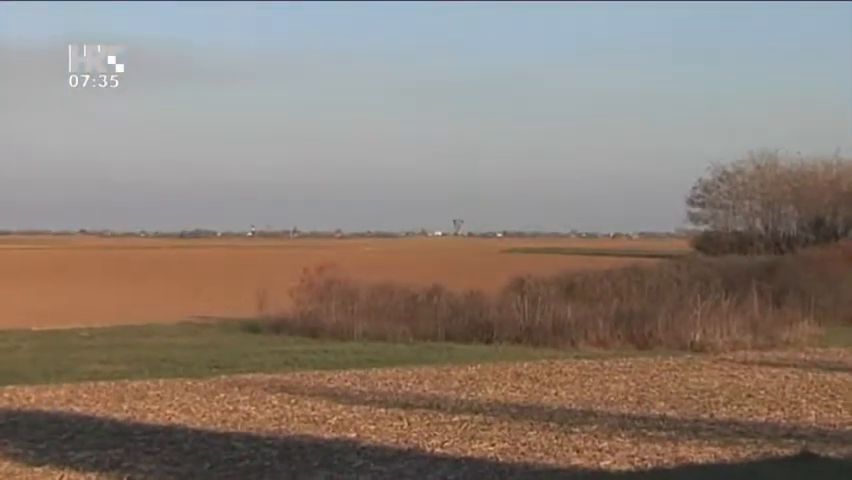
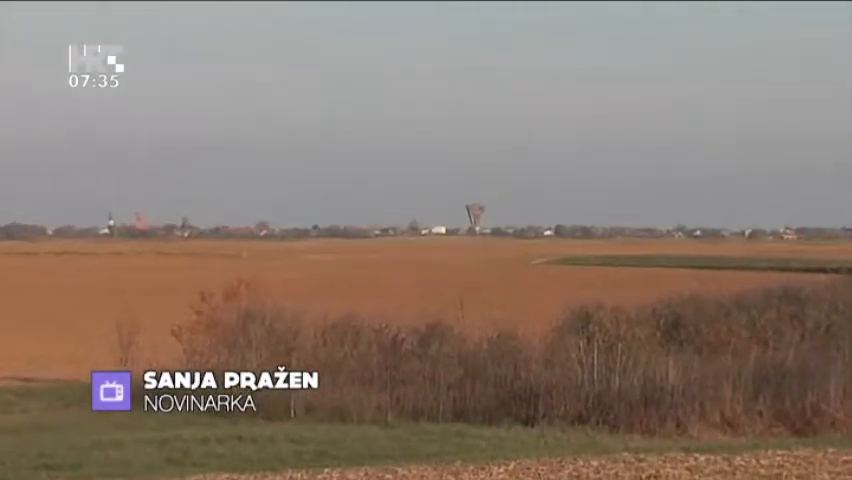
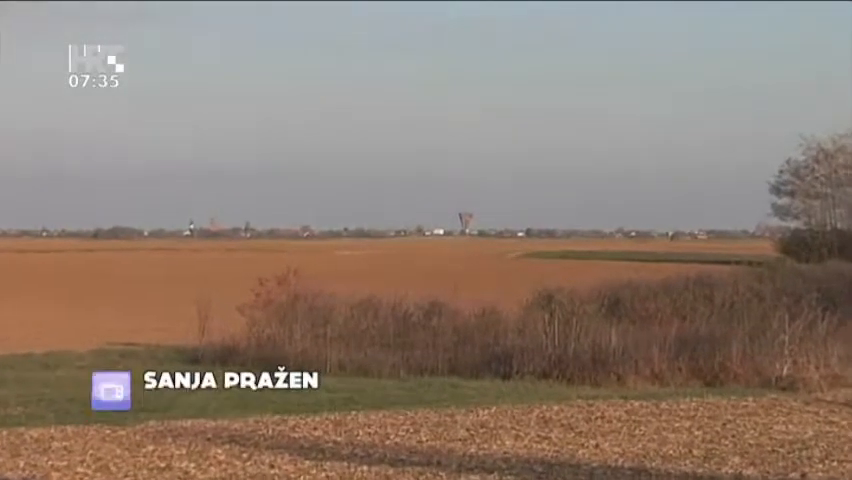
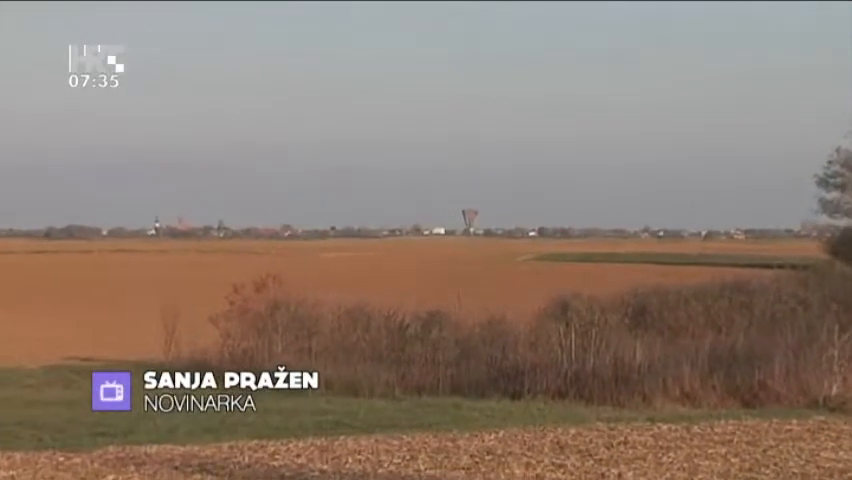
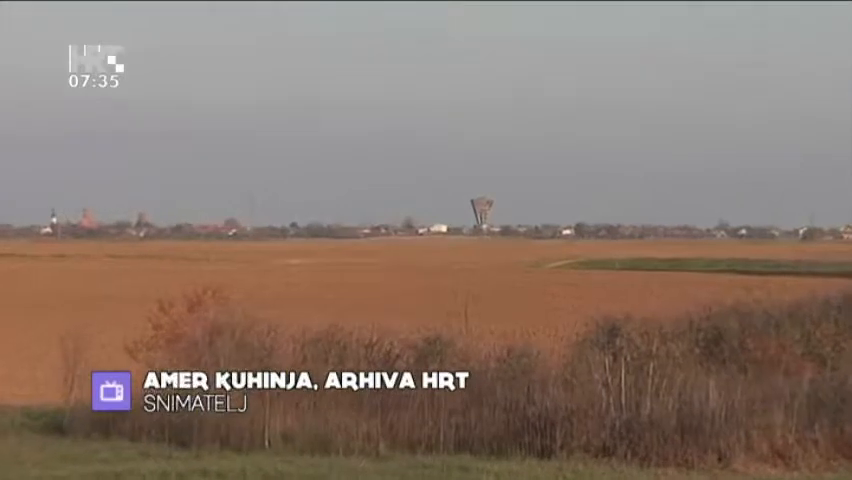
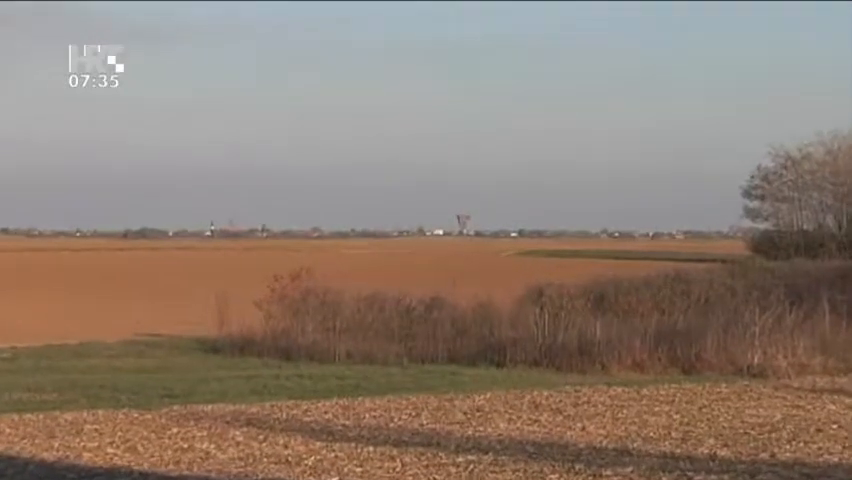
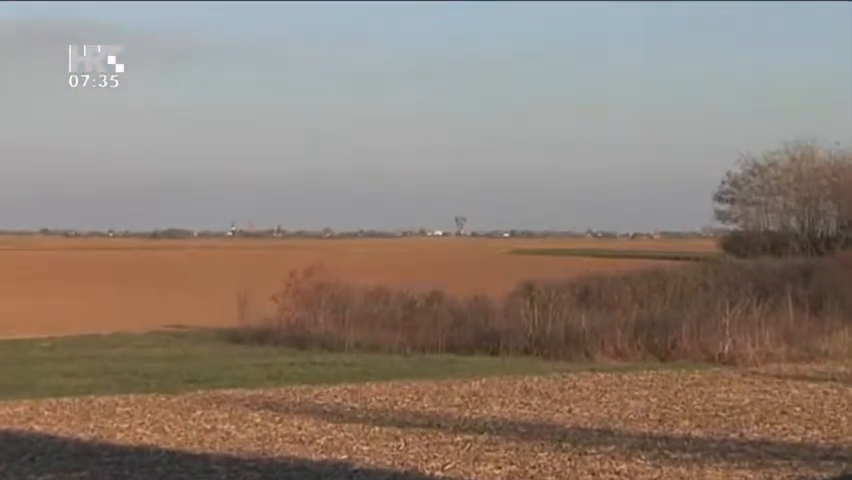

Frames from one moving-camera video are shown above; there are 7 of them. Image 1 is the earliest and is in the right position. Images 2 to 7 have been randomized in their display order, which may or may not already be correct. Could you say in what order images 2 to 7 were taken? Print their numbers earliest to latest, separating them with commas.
7, 6, 3, 4, 2, 5
